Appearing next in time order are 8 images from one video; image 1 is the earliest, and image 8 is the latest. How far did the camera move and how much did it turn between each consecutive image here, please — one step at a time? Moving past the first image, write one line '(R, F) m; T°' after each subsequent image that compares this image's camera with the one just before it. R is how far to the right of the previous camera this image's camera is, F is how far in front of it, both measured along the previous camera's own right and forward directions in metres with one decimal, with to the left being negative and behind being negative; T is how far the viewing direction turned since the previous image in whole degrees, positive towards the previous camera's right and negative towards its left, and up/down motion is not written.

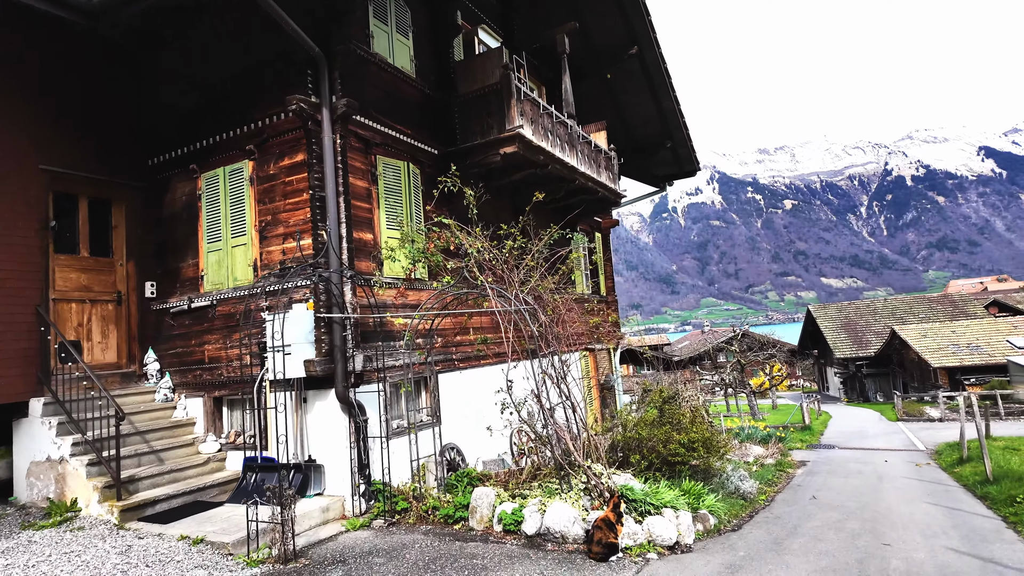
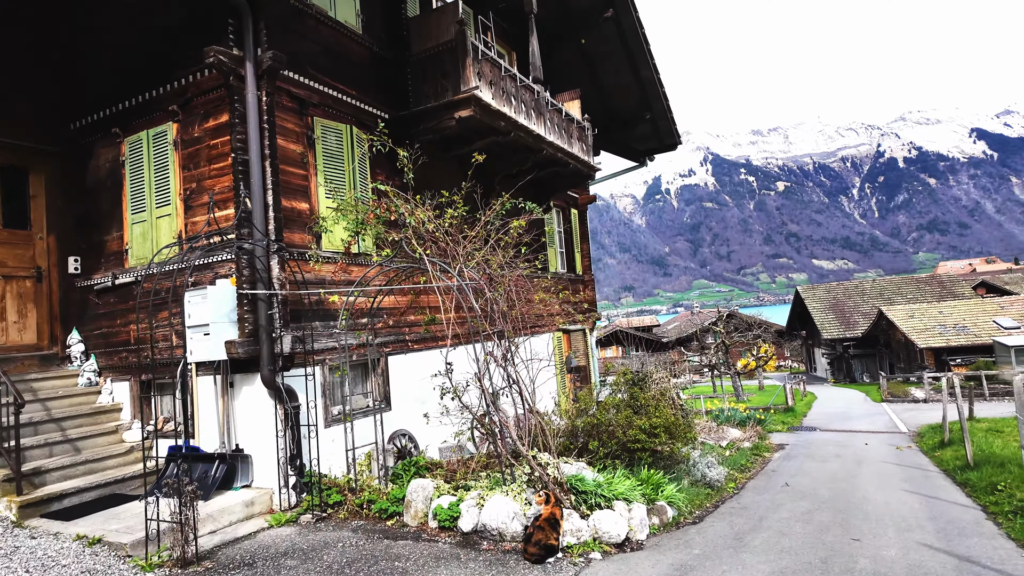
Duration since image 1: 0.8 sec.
(+0.6, +0.7) m; +1°
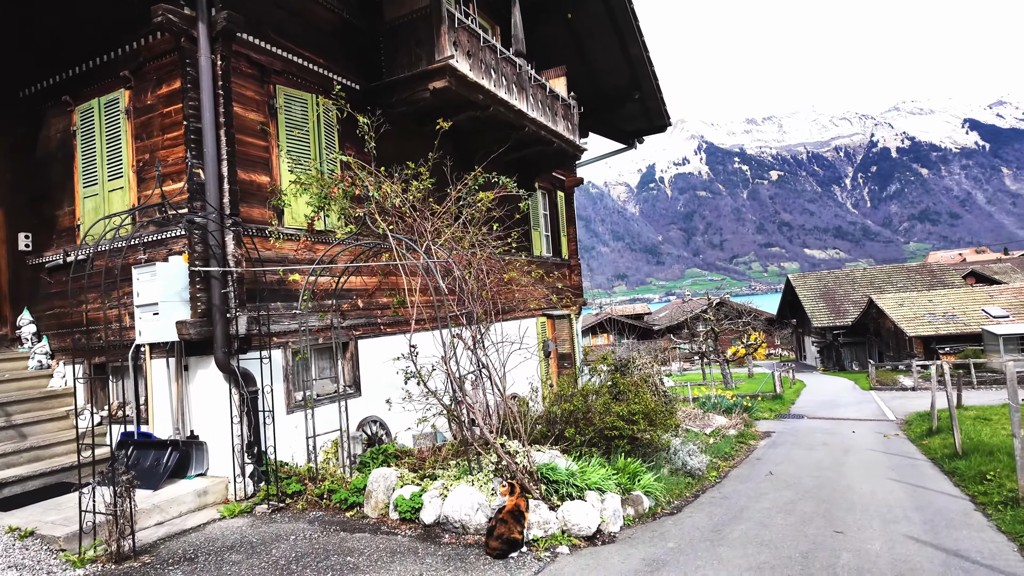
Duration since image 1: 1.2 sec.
(+0.3, +0.4) m; +1°
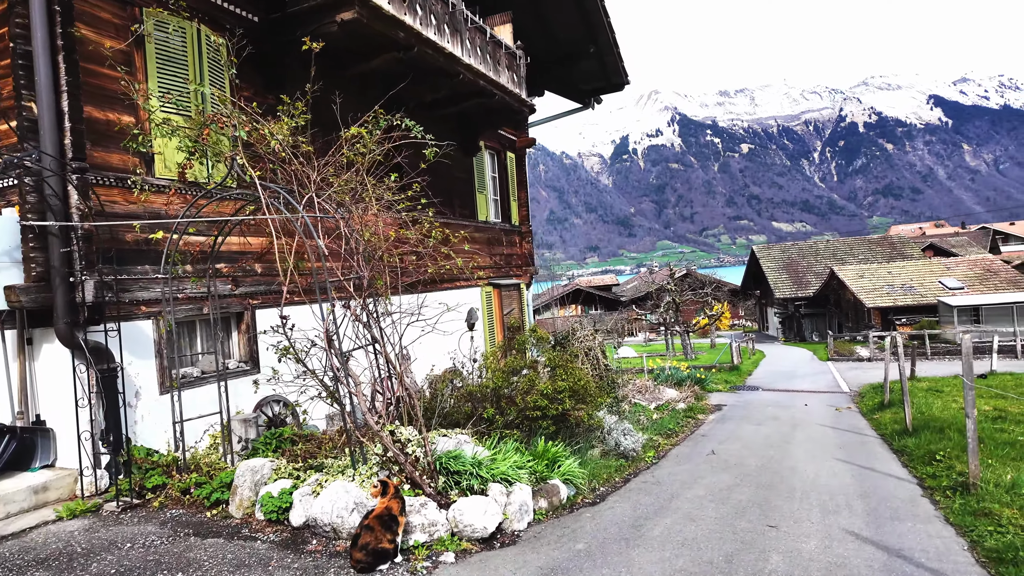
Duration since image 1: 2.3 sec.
(+0.7, +0.9) m; +3°
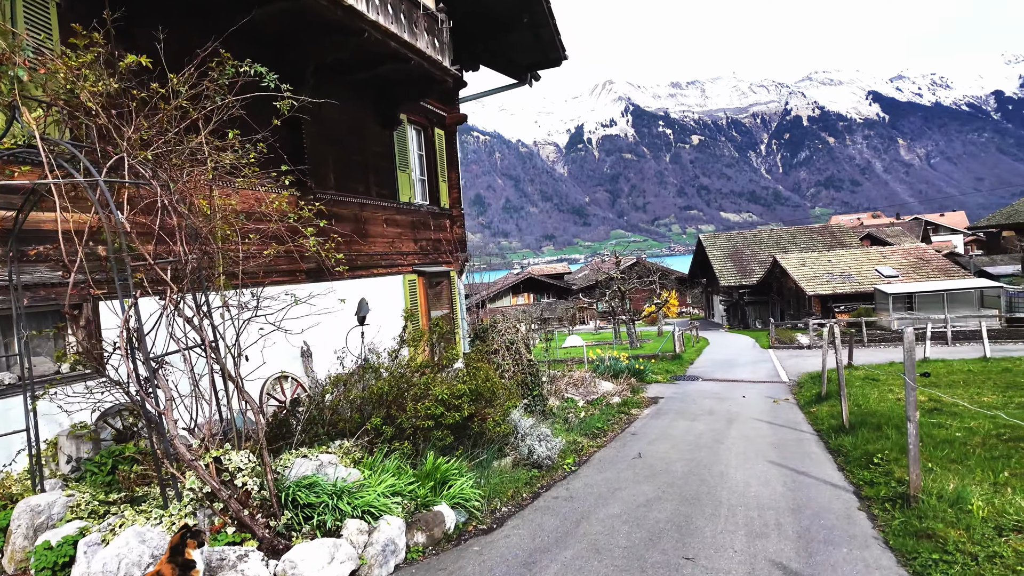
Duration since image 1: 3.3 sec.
(+0.6, +0.9) m; +4°
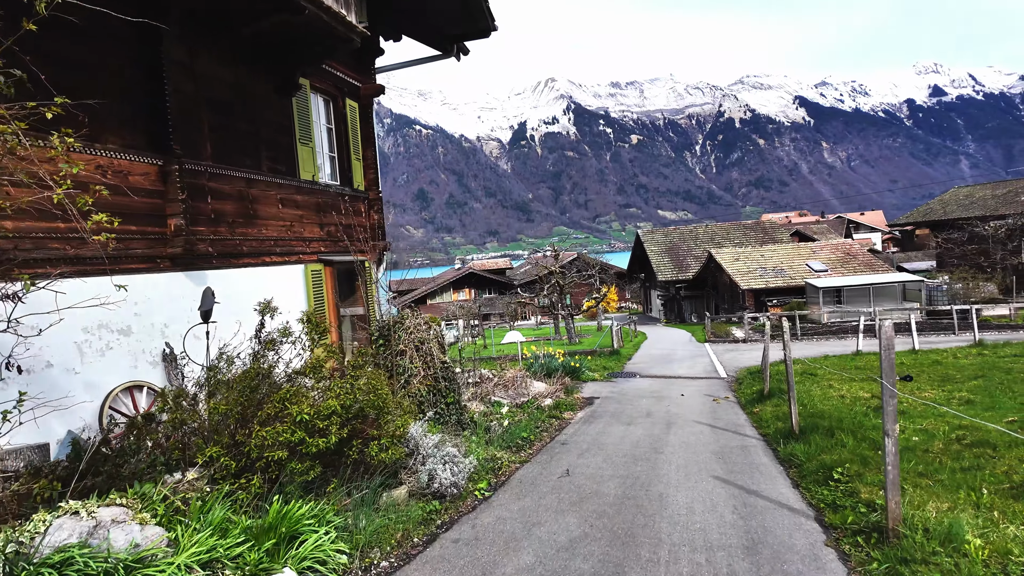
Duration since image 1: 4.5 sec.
(+0.4, +1.2) m; +6°
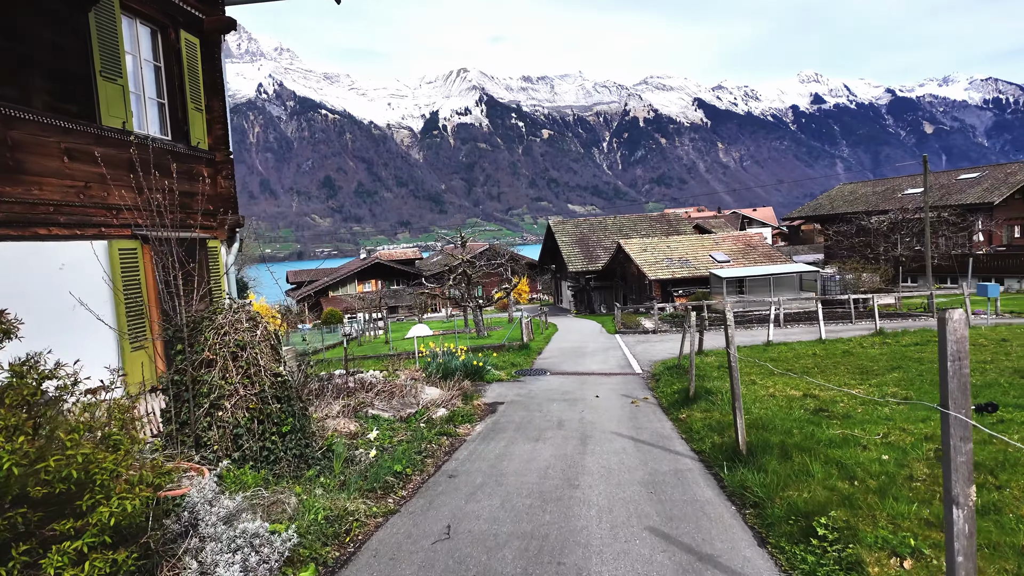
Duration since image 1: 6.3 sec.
(+0.4, +1.9) m; +9°
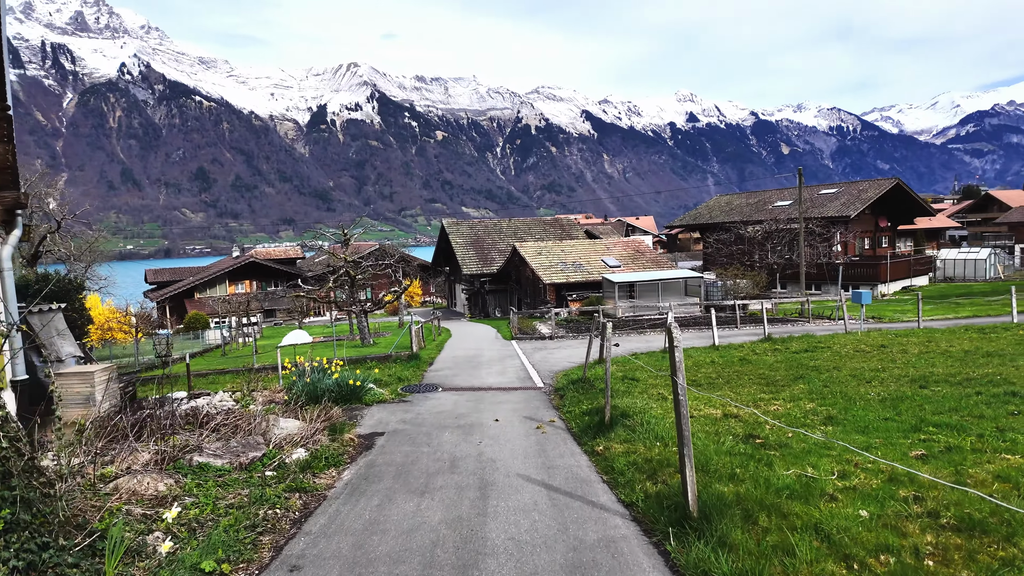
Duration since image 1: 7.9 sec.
(+0.1, +1.7) m; +11°
